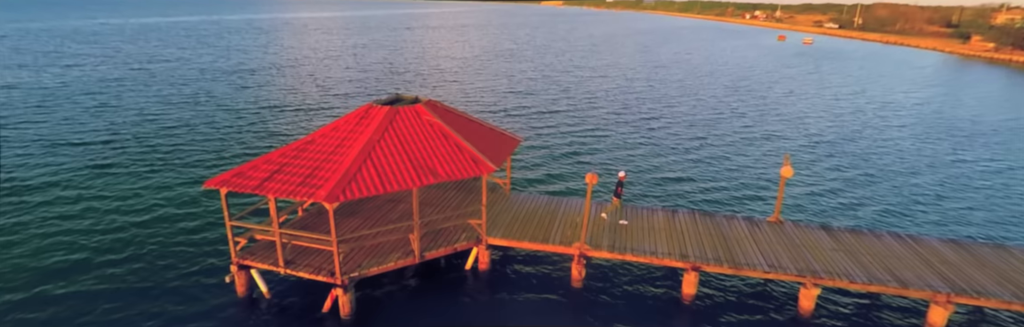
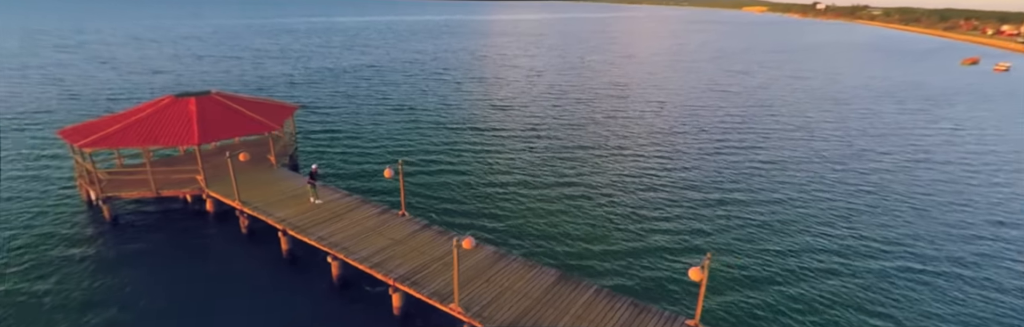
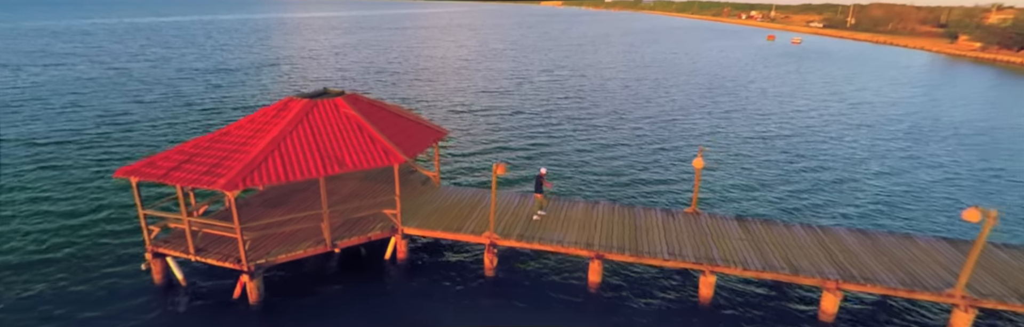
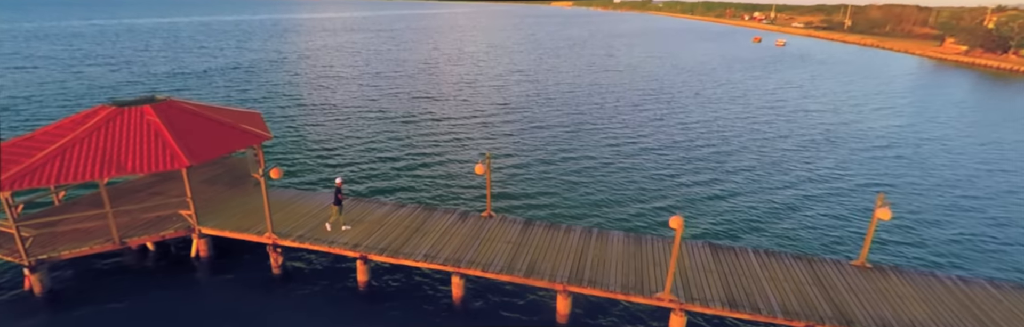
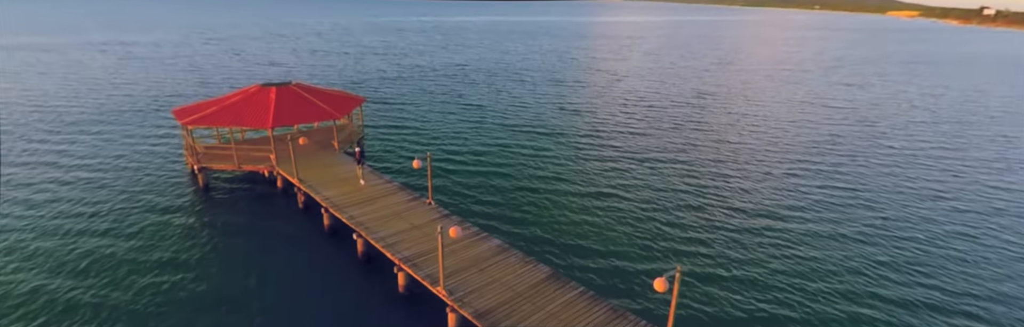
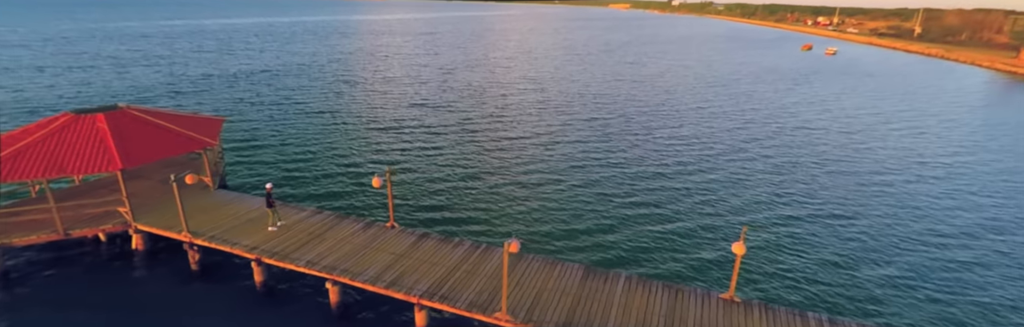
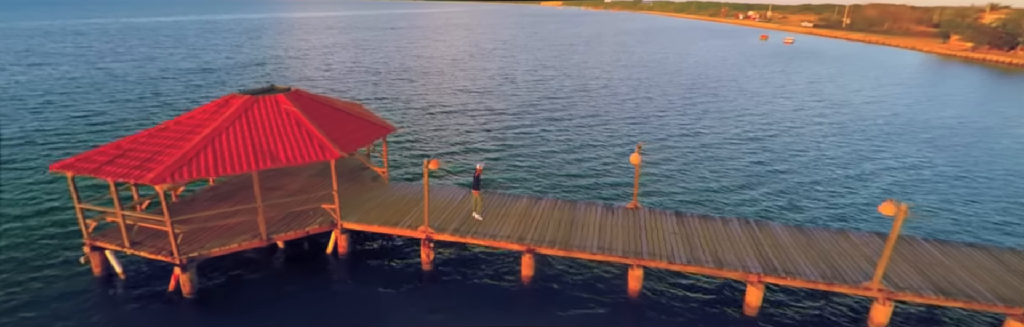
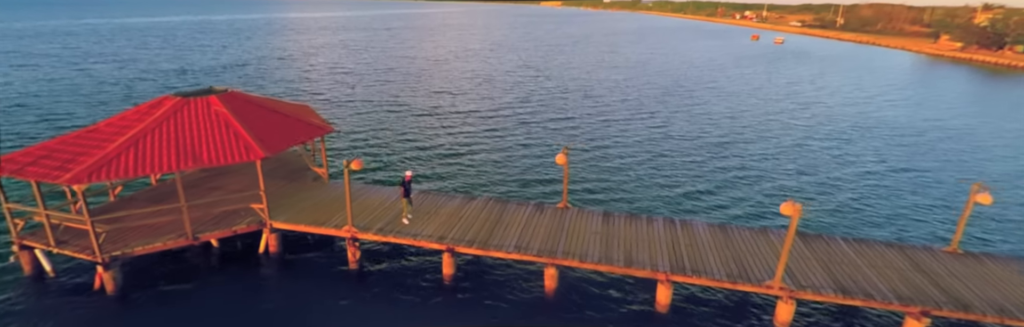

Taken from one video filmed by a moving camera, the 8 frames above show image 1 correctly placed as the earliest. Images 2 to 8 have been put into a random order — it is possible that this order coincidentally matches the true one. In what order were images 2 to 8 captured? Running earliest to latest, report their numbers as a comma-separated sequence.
3, 7, 8, 4, 6, 2, 5
